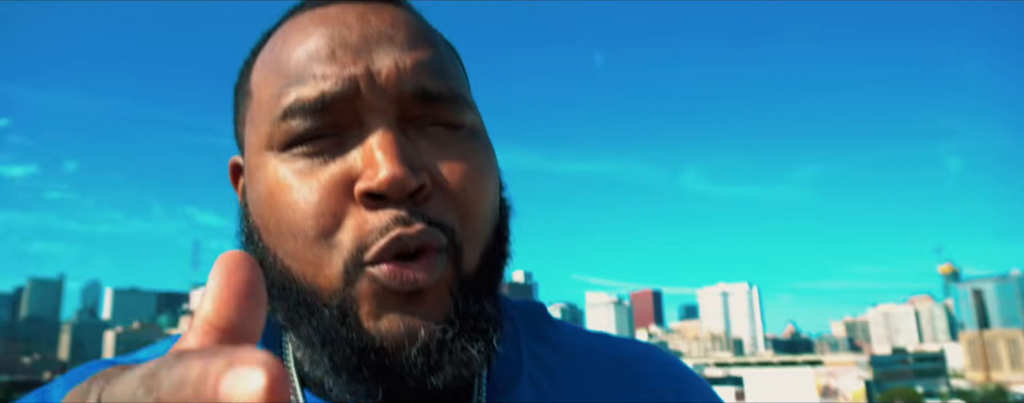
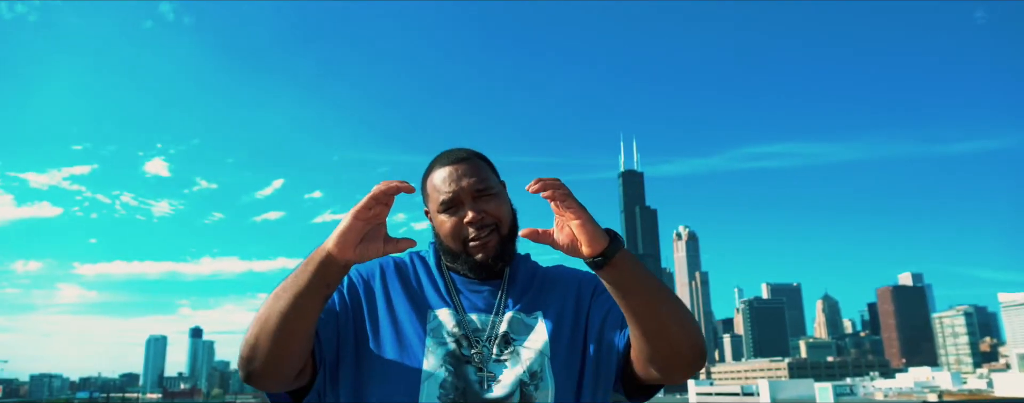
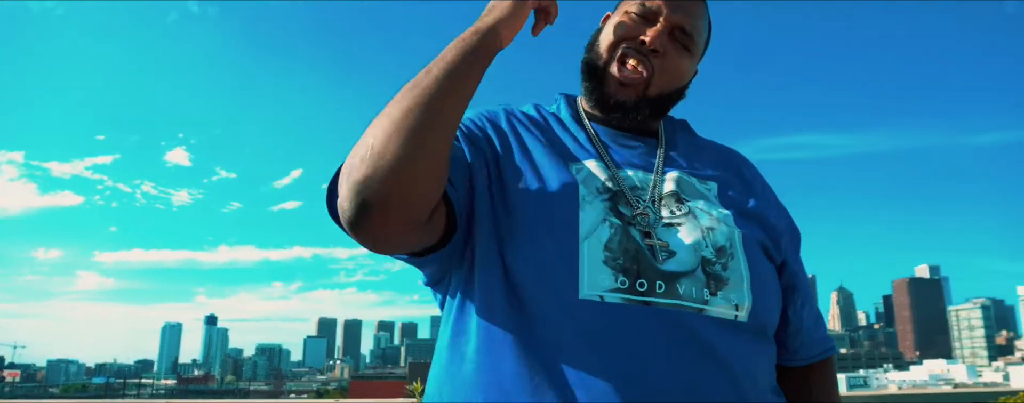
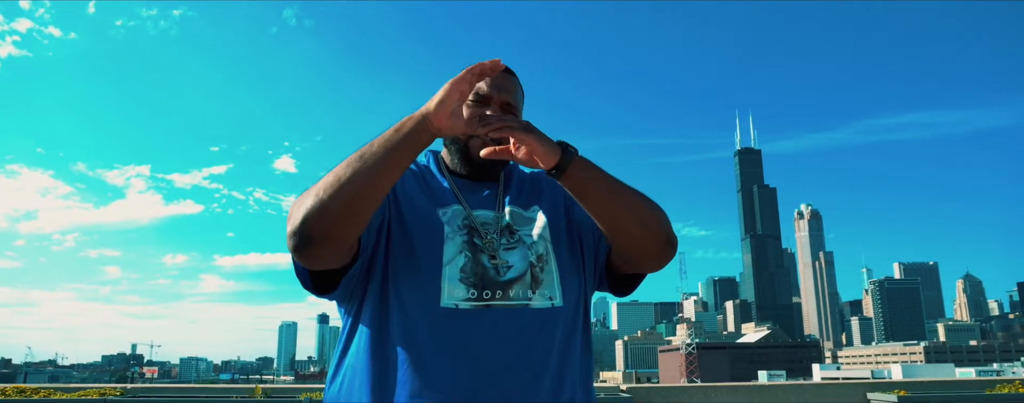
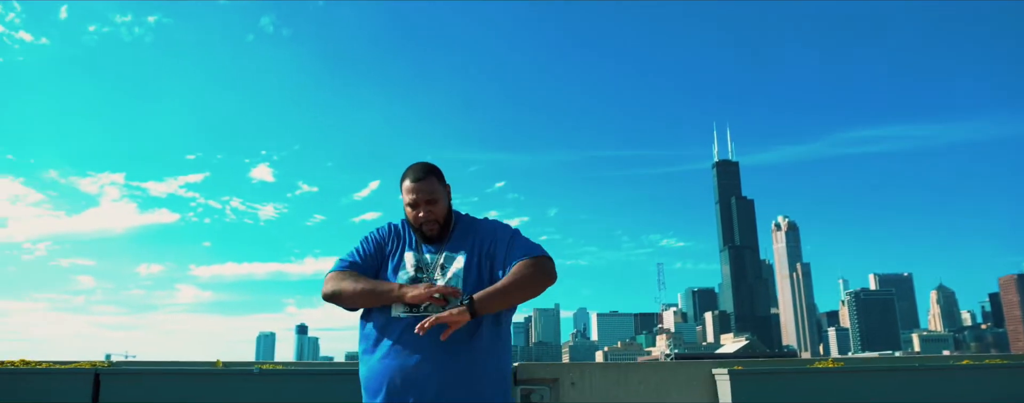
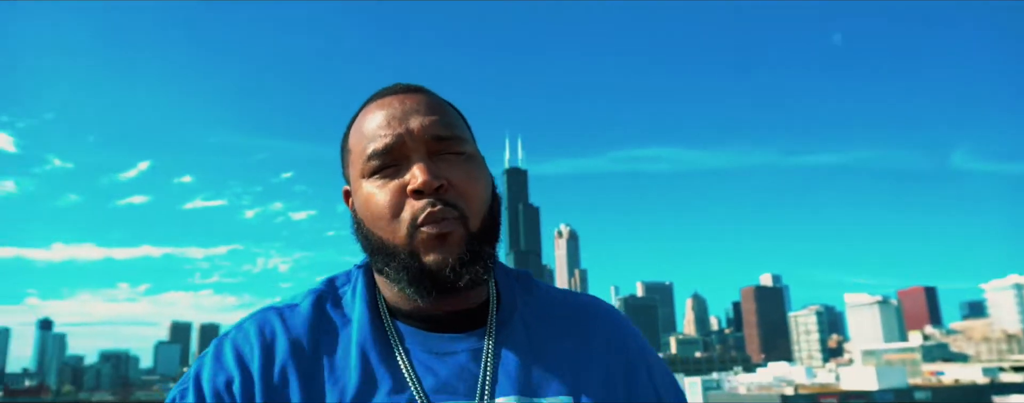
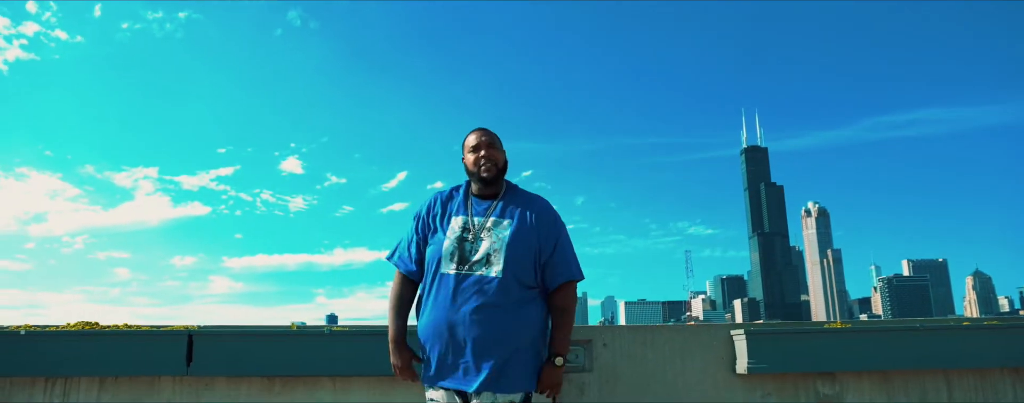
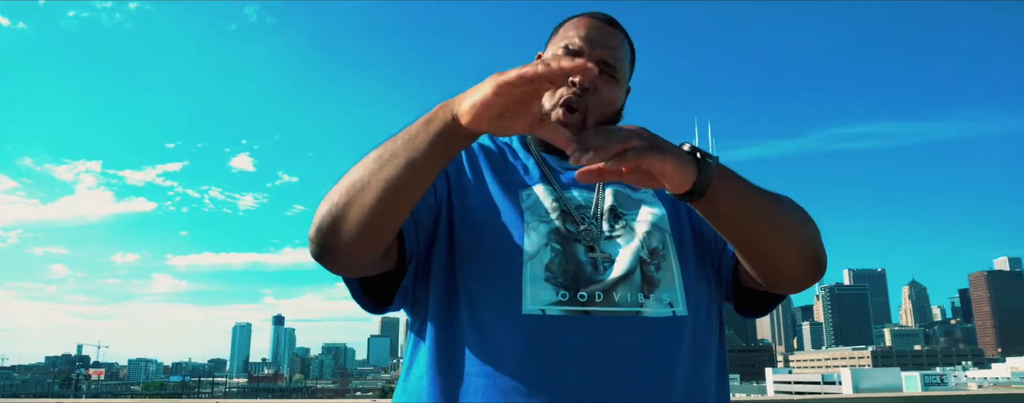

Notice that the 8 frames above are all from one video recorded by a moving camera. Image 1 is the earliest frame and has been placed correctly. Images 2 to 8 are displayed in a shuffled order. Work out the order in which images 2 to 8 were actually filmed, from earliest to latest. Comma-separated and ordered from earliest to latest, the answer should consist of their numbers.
6, 2, 5, 7, 4, 8, 3
